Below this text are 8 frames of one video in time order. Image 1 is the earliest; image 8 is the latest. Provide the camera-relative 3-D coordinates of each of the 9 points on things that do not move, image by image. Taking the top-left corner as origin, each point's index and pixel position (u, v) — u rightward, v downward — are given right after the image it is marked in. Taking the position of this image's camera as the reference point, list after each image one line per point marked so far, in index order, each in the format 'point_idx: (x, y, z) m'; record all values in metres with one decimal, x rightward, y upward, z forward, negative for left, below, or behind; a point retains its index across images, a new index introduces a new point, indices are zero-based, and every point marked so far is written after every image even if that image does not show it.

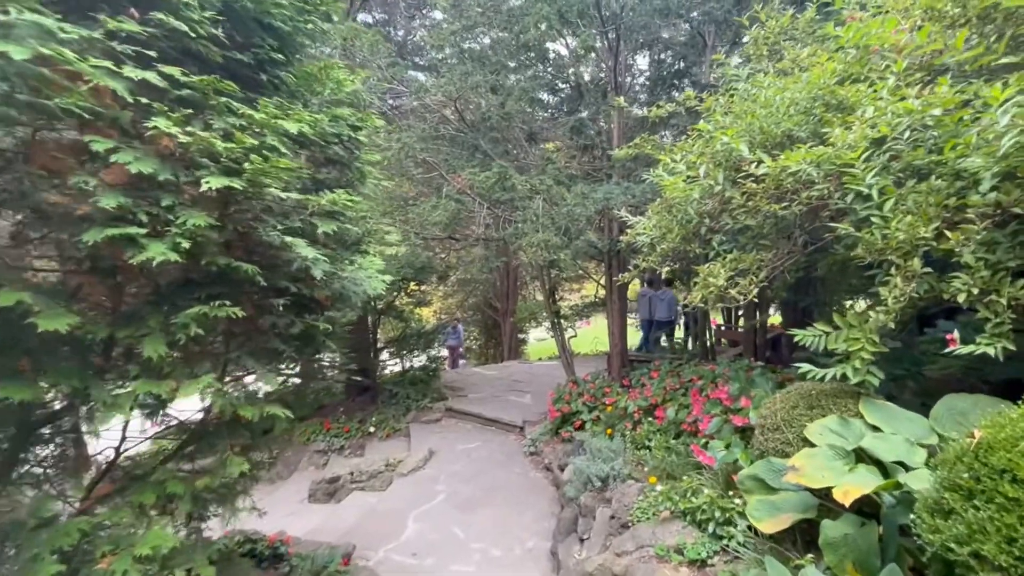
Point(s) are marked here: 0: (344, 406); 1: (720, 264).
0: (-3.1, -2.2, +9.8) m
1: (+1.3, +0.1, +3.3) m
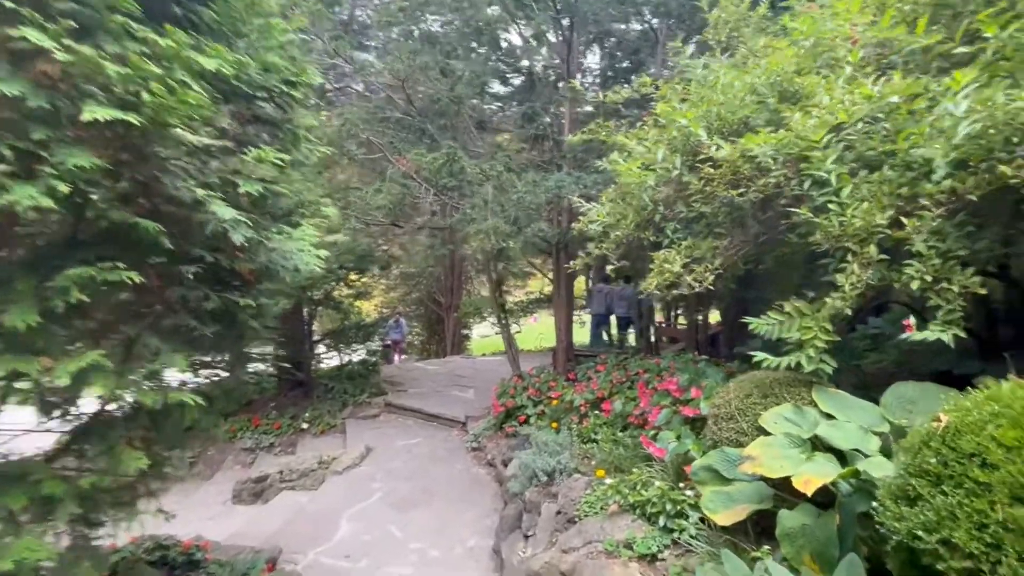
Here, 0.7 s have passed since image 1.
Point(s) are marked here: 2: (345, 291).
0: (-4.1, -2.0, +9.2) m
1: (+1.0, +0.2, +3.2) m
2: (-2.9, -0.1, +9.3) m
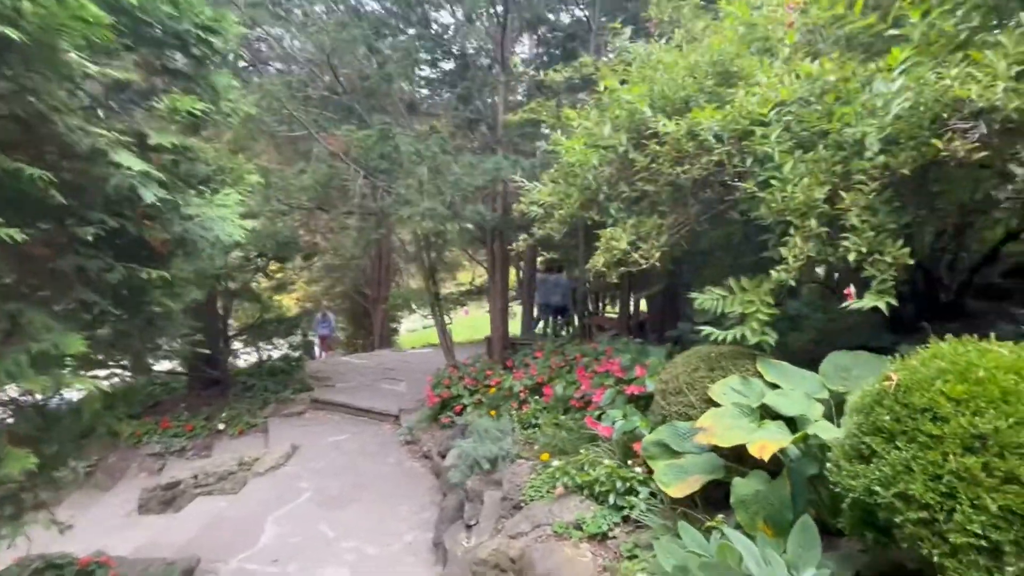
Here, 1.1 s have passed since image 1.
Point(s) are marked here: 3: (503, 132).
0: (-5.2, -1.8, +8.5) m
1: (+0.7, +0.4, +3.2) m
2: (-4.0, +0.1, +8.7) m
3: (-0.1, +1.8, +6.4) m
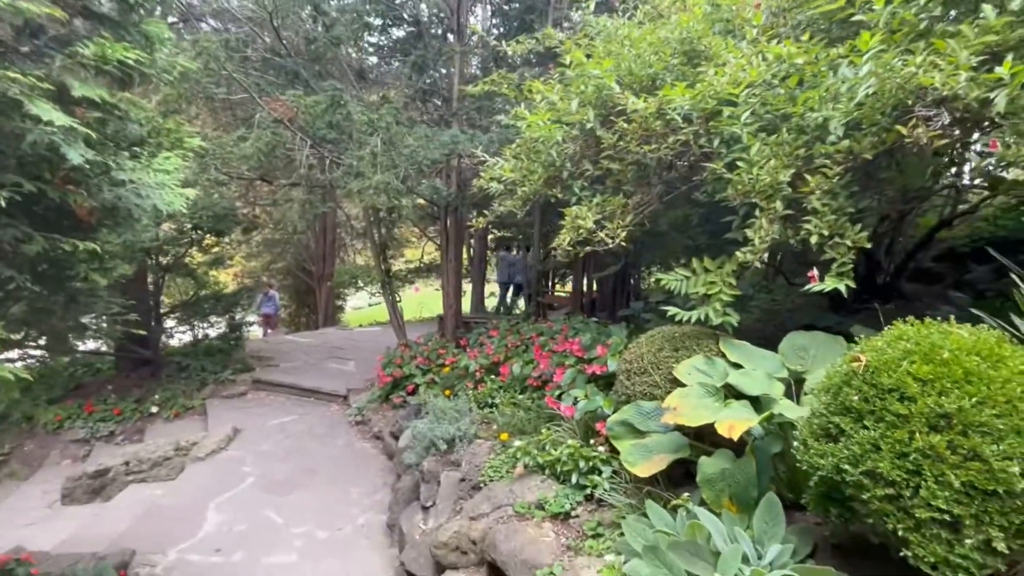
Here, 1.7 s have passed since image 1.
0: (-5.9, -1.4, +7.9) m
1: (+0.4, +0.5, +3.1) m
2: (-4.7, +0.5, +8.2) m
3: (-0.6, +2.1, +6.2) m
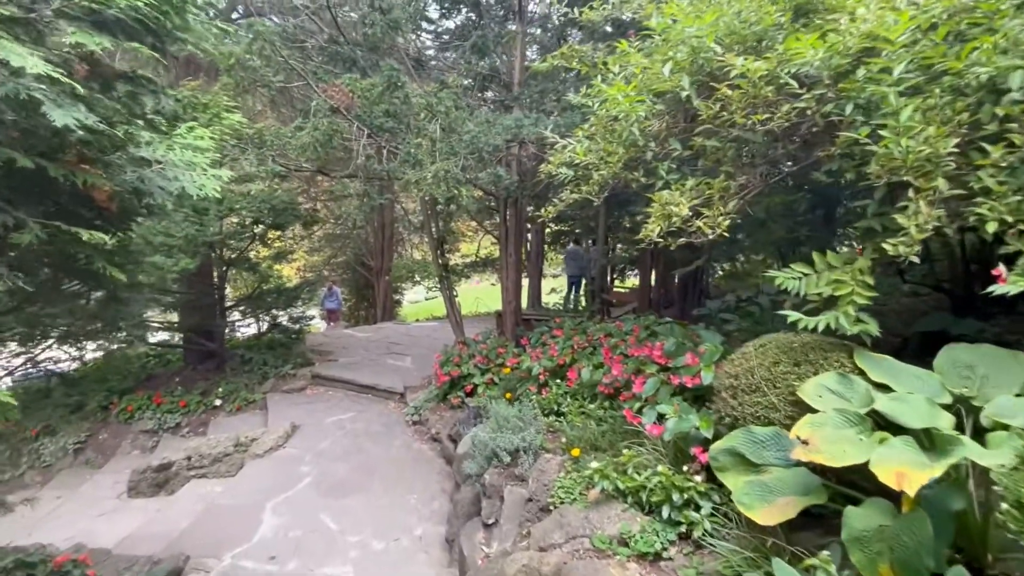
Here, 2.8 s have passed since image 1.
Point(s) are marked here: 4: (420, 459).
0: (-5.0, -1.3, +8.1) m
1: (+0.8, +0.5, +2.7) m
2: (-3.8, +0.6, +8.2) m
3: (+0.1, +2.1, +5.8) m
4: (-0.9, -1.8, +5.6) m
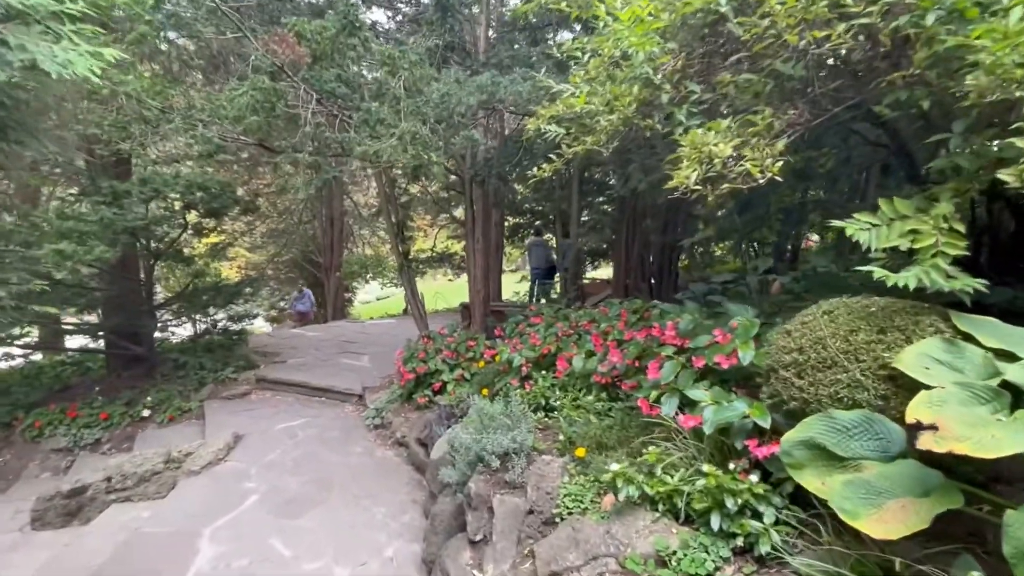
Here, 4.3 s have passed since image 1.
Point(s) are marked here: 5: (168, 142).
0: (-5.4, -1.3, +7.1) m
1: (+0.8, +0.6, +2.2) m
2: (-4.3, +0.6, +7.3) m
3: (-0.2, +2.3, +5.2) m
4: (-1.2, -1.6, +4.9) m
5: (-3.3, +1.4, +5.1) m
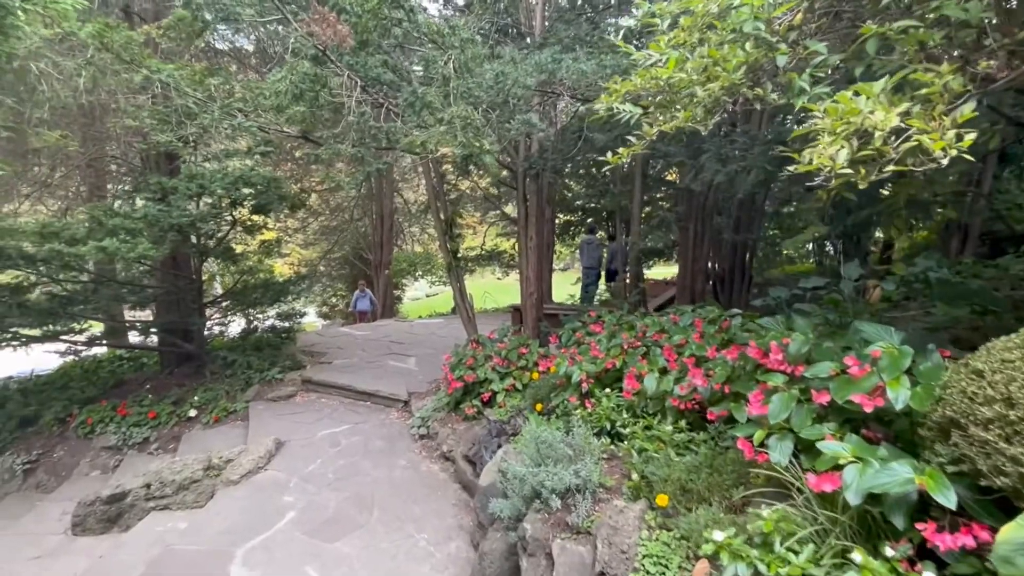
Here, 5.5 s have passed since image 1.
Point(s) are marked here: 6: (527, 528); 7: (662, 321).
0: (-4.7, -1.2, +7.1) m
1: (+1.1, +0.6, +1.6) m
2: (-3.6, +0.7, +7.2) m
3: (+0.3, +2.3, +4.7) m
4: (-0.7, -1.7, +4.5) m
5: (-2.8, +1.4, +4.9) m
6: (+0.1, -1.2, +2.7) m
7: (+1.2, -0.3, +4.3) m
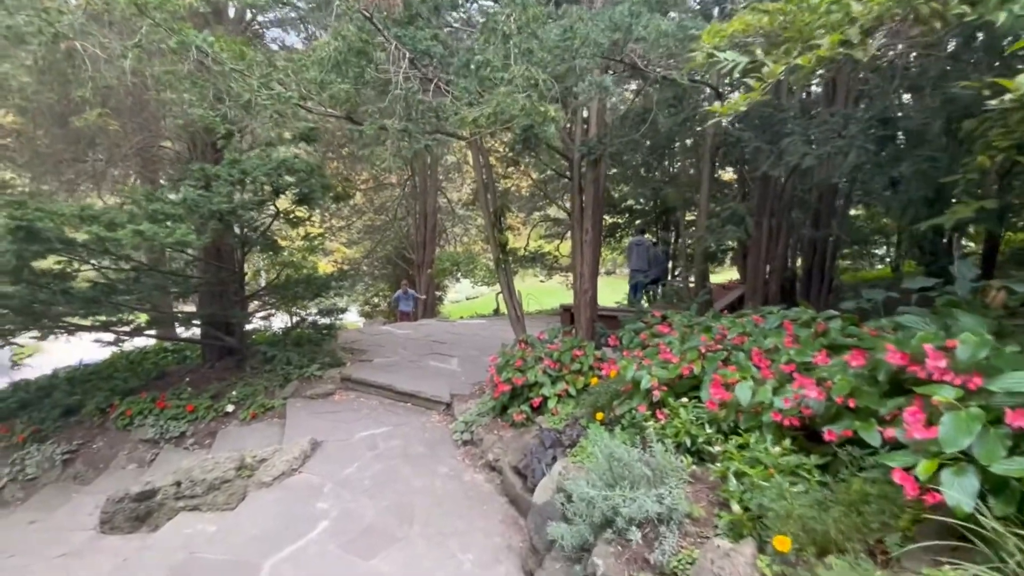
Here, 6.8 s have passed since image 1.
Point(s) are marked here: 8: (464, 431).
0: (-4.1, -1.1, +7.0) m
1: (+1.3, +0.6, +1.1) m
2: (-2.9, +0.8, +7.0) m
3: (+0.8, +2.3, +4.3) m
4: (-0.3, -1.6, +4.1) m
5: (-2.3, +1.5, +4.7) m
6: (+0.4, -1.2, +2.3) m
7: (+1.6, -0.2, +3.8) m
8: (-0.4, -1.3, +5.0) m
